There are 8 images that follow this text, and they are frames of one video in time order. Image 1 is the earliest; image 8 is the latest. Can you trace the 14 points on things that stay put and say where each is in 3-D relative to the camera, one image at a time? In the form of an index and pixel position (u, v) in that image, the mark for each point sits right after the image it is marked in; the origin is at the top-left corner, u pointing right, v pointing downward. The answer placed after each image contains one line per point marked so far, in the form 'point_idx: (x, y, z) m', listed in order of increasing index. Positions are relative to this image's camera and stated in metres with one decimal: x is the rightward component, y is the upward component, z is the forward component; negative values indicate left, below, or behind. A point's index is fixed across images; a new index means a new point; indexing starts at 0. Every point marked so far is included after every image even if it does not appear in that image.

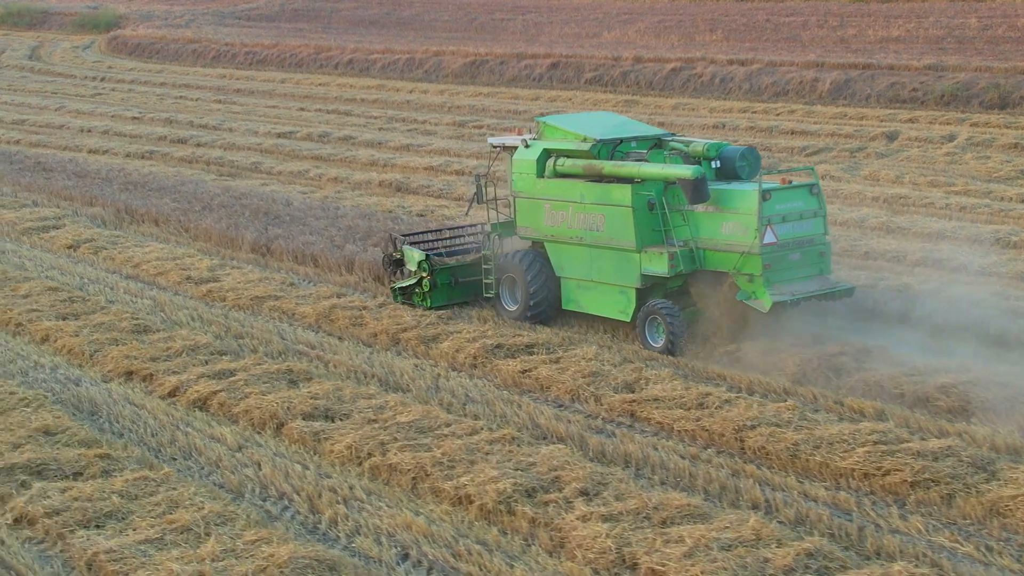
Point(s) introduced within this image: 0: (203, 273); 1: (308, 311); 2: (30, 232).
0: (-2.2, +0.1, +11.5) m
1: (-1.3, -0.1, +10.1) m
2: (-4.1, +0.4, +13.7) m
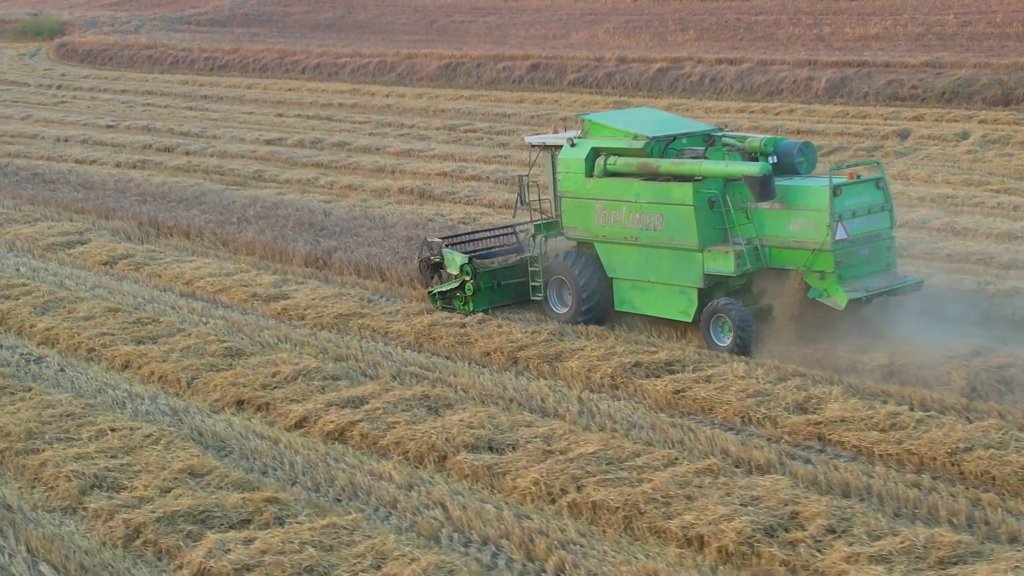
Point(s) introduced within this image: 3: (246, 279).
0: (-1.6, 0.0, +10.7) m
1: (-0.6, -0.2, +9.4) m
2: (-3.6, +0.3, +12.9) m
3: (-1.8, +0.1, +11.1) m
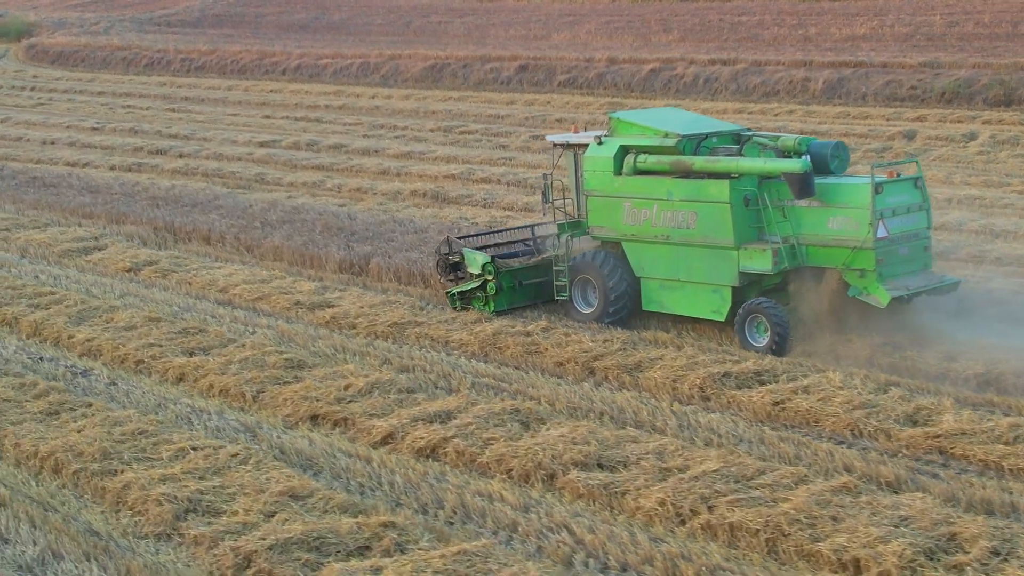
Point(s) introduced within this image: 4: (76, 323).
0: (-1.3, -0.1, +10.3) m
1: (-0.3, -0.3, +9.0) m
2: (-3.3, +0.2, +12.4) m
3: (-1.5, 0.0, +10.7) m
4: (-2.6, -0.2, +9.8) m
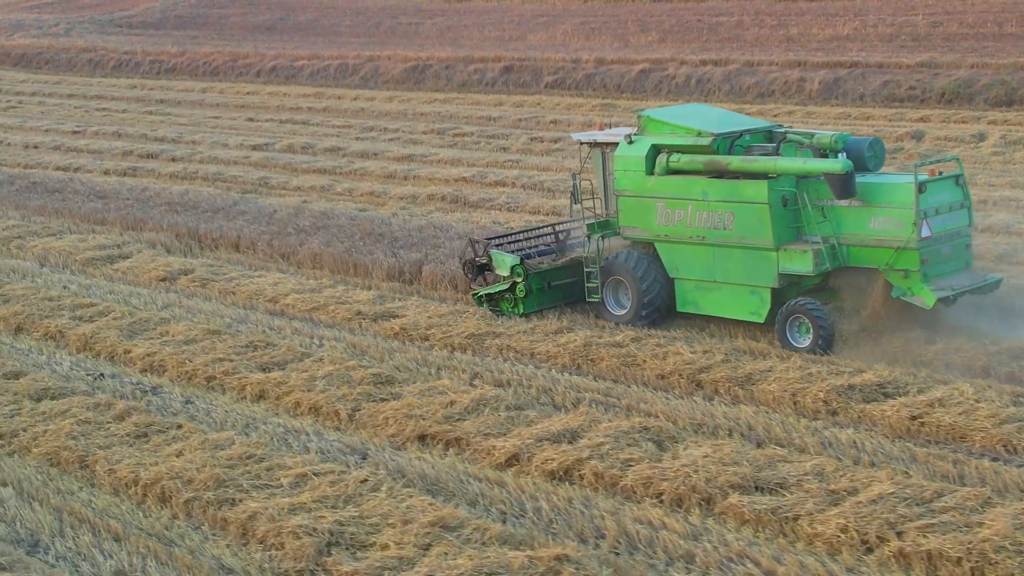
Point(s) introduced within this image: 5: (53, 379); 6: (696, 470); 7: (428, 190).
0: (-0.8, -0.1, +9.8) m
1: (+0.2, -0.3, +8.6) m
2: (-3.0, +0.2, +11.8) m
3: (-1.1, 0.0, +10.2) m
4: (-2.2, -0.3, +9.3) m
5: (-2.3, -0.5, +8.3) m
6: (+0.7, -0.7, +6.3) m
7: (-0.8, +1.0, +15.9) m
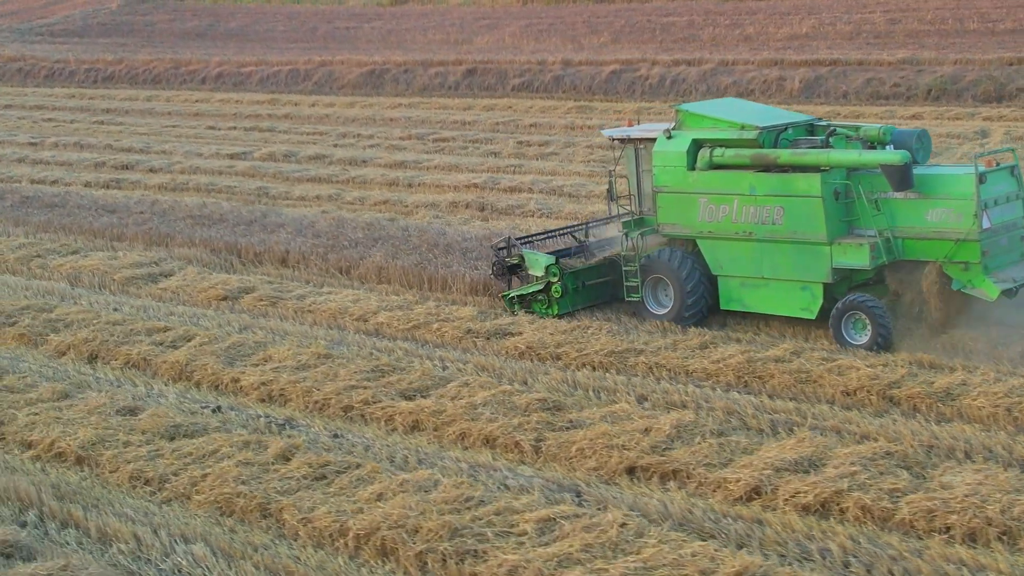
0: (-0.2, -0.2, +9.1) m
1: (+1.0, -0.4, +7.9) m
2: (-2.5, 0.0, +10.9) m
3: (-0.5, -0.1, +9.5) m
4: (-1.4, -0.4, +8.4) m
5: (-1.5, -0.6, +7.4) m
6: (+1.6, -0.7, +5.7) m
7: (-0.6, +0.8, +15.2) m
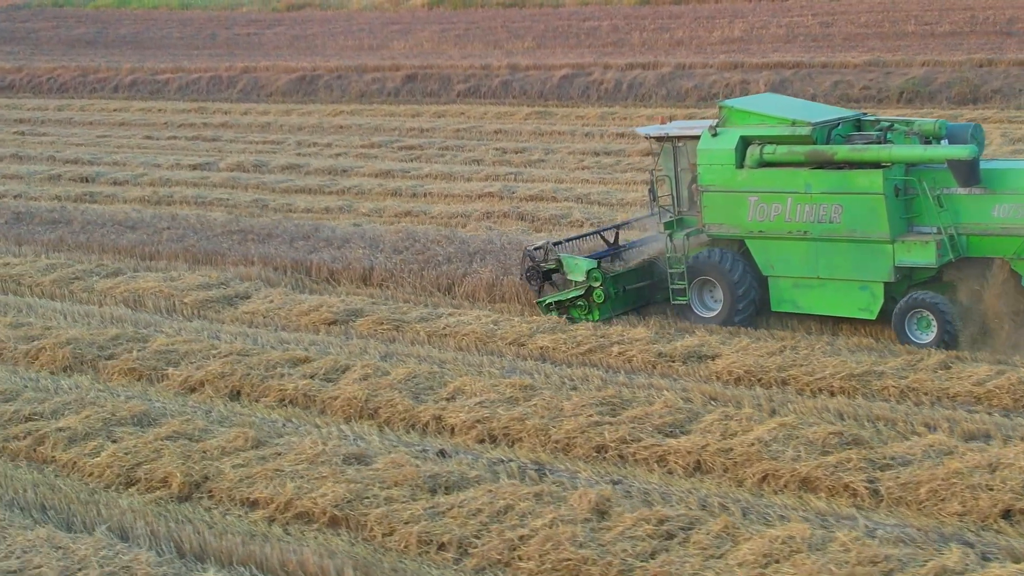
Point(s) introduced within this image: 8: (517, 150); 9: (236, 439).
0: (+0.7, -0.3, +8.2) m
1: (+2.0, -0.4, +7.1) m
2: (-1.7, -0.1, +9.8) m
3: (+0.4, -0.2, +8.5) m
4: (-0.4, -0.5, +7.4) m
5: (-0.4, -0.7, +6.4) m
6: (+2.9, -0.8, +5.0) m
7: (-0.3, +0.7, +14.2) m
8: (+0.1, +1.6, +19.1) m
9: (-1.1, -0.6, +6.6) m
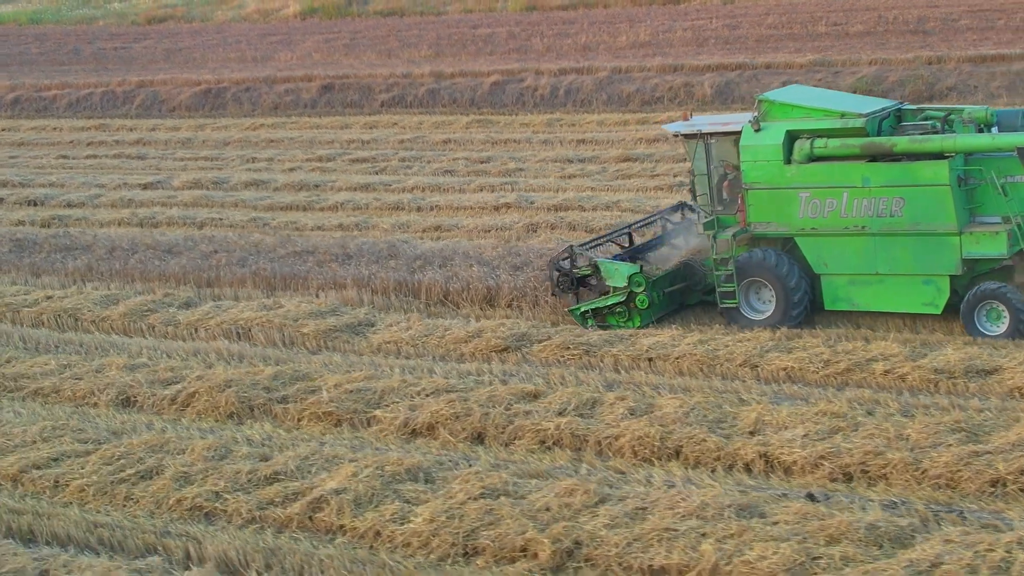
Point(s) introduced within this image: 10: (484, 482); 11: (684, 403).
0: (+1.8, -0.3, +7.3) m
1: (+3.2, -0.4, +6.5) m
2: (-0.8, -0.3, +8.6) m
3: (+1.5, -0.3, +7.6) m
4: (+0.8, -0.6, +6.4) m
5: (+0.9, -0.7, +5.4) m
6: (+4.4, -0.7, +4.4) m
7: (-0.1, +0.6, +13.2) m
8: (-0.3, +1.4, +18.1) m
9: (+0.2, -0.7, +5.6) m
10: (-0.1, -0.7, +5.8) m
11: (+0.7, -0.5, +6.8) m
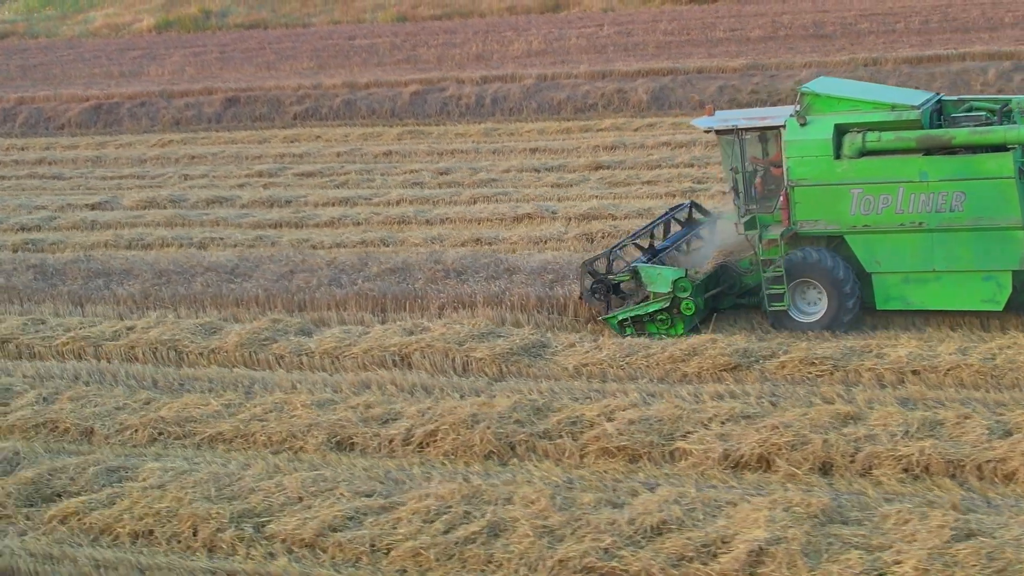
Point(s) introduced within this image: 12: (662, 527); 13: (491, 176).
0: (+3.0, -0.3, +6.8) m
1: (+4.5, -0.3, +6.1) m
2: (+0.1, -0.4, +7.6) m
3: (+2.6, -0.3, +7.0) m
4: (+2.1, -0.6, +5.7) m
5: (+2.4, -0.7, +4.7) m
6: (+5.9, -0.5, +4.2) m
7: (+0.2, +0.4, +12.3) m
8: (-0.7, +1.2, +17.1) m
9: (+1.6, -0.7, +4.8) m
10: (+1.3, -0.7, +4.9) m
11: (+1.9, -0.5, +6.1) m
12: (+0.5, -0.7, +5.1) m
13: (-0.3, +1.1, +16.5) m
